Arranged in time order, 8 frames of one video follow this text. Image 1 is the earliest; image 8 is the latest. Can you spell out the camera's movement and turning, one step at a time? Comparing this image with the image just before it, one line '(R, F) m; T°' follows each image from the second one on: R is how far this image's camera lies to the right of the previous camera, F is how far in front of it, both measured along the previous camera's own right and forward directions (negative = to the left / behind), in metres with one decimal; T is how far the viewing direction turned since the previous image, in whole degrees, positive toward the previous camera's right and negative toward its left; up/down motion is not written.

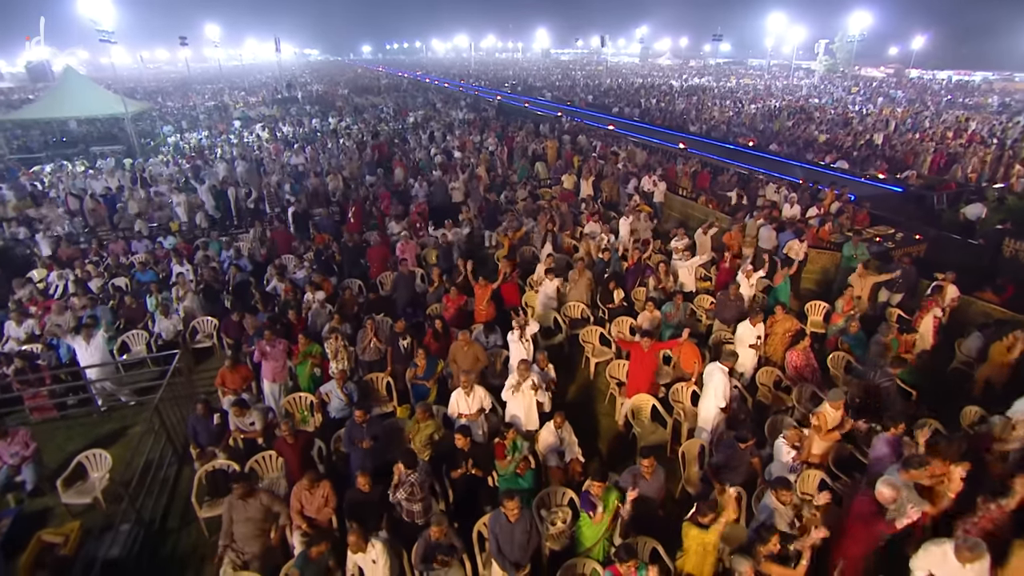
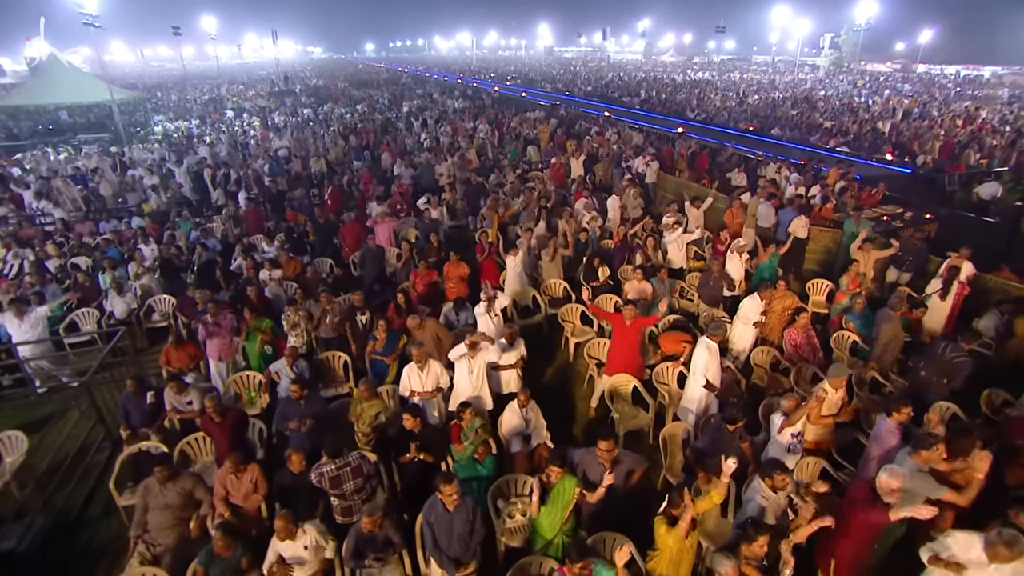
(+0.6, +0.8) m; 0°
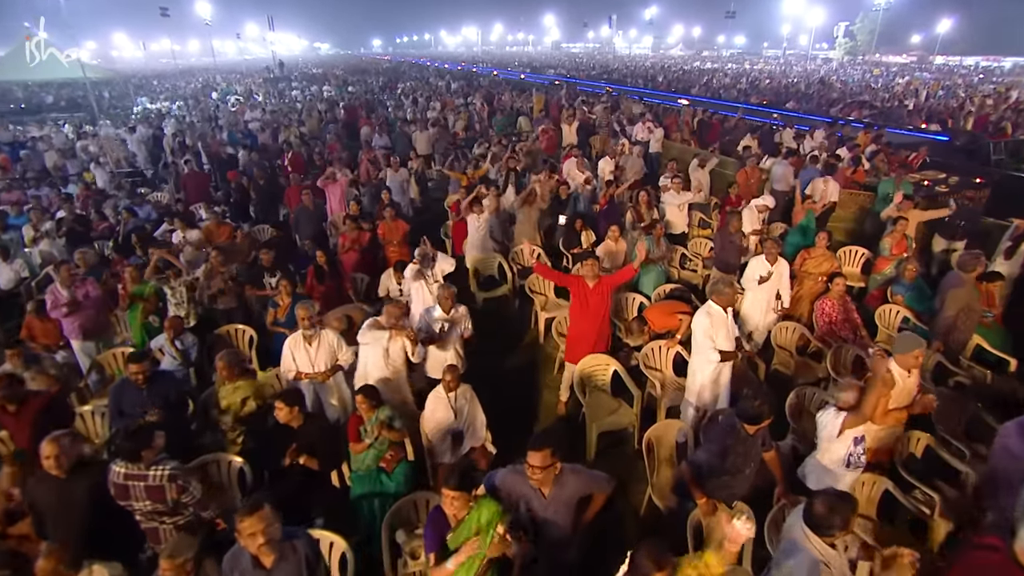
(+0.7, +1.9) m; -1°
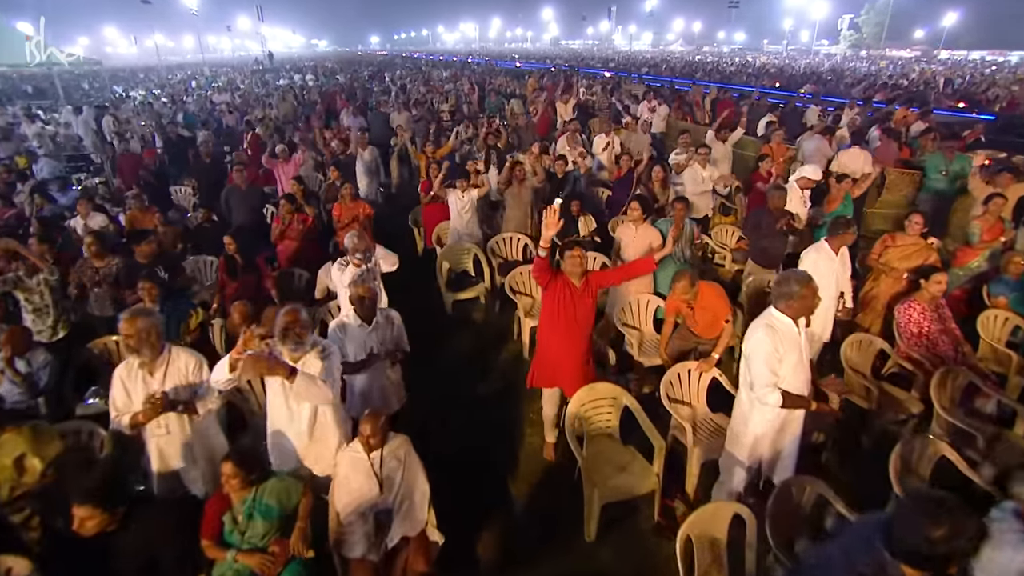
(+0.3, +1.7) m; 0°
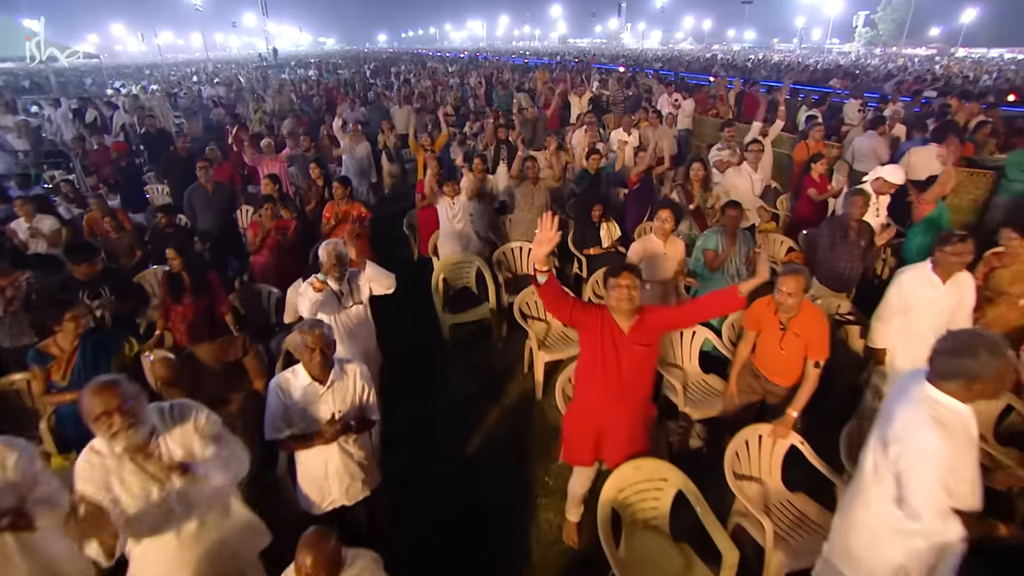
(0.0, +1.0) m; -1°
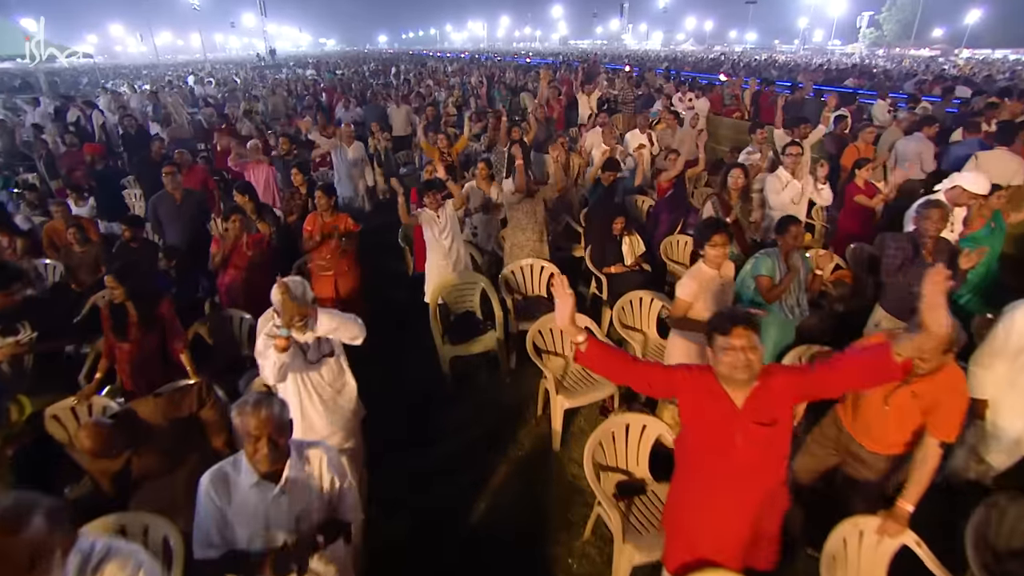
(-0.1, +0.7) m; 0°
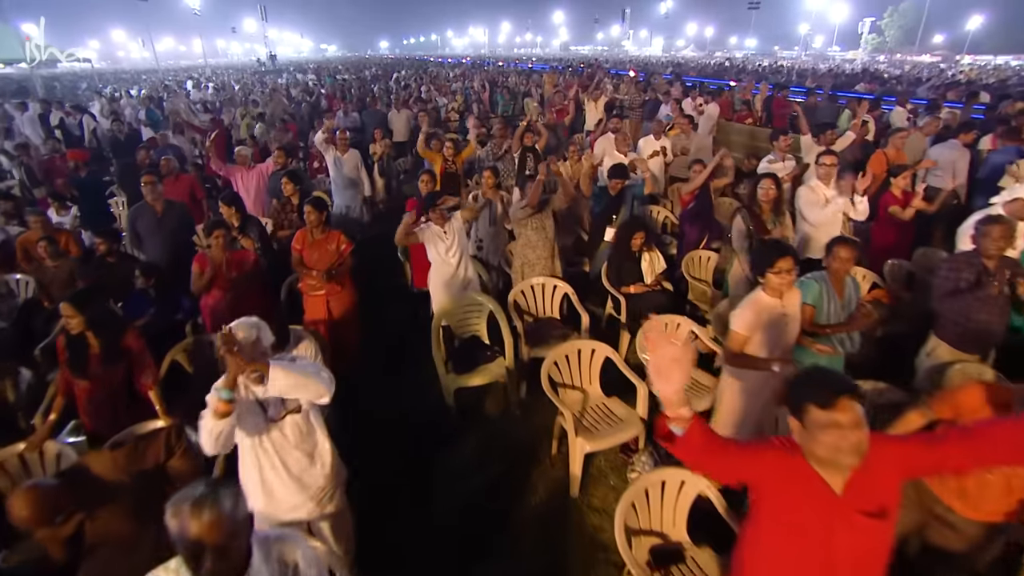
(-0.1, +0.4) m; 0°
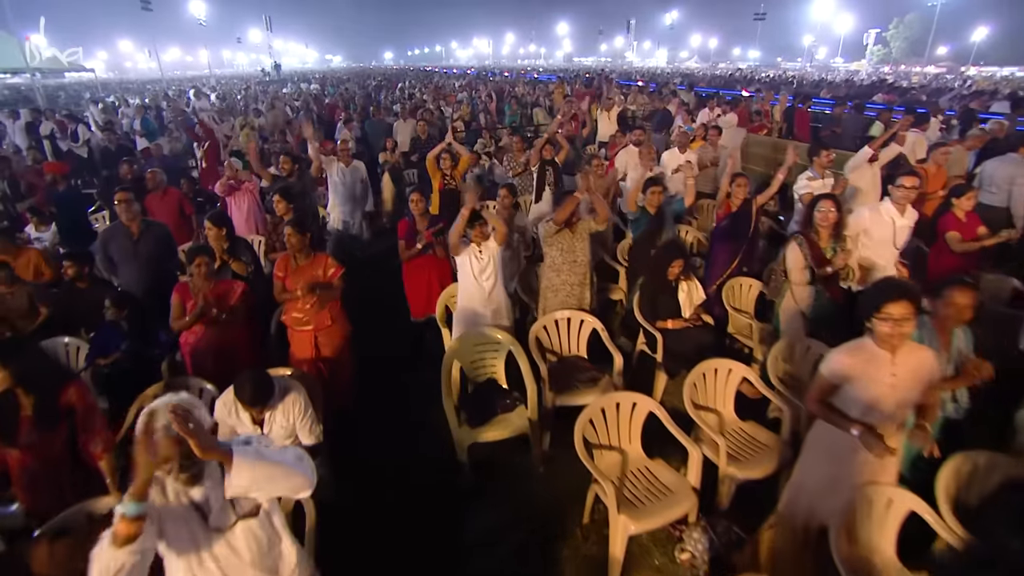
(-0.1, +0.6) m; 0°
